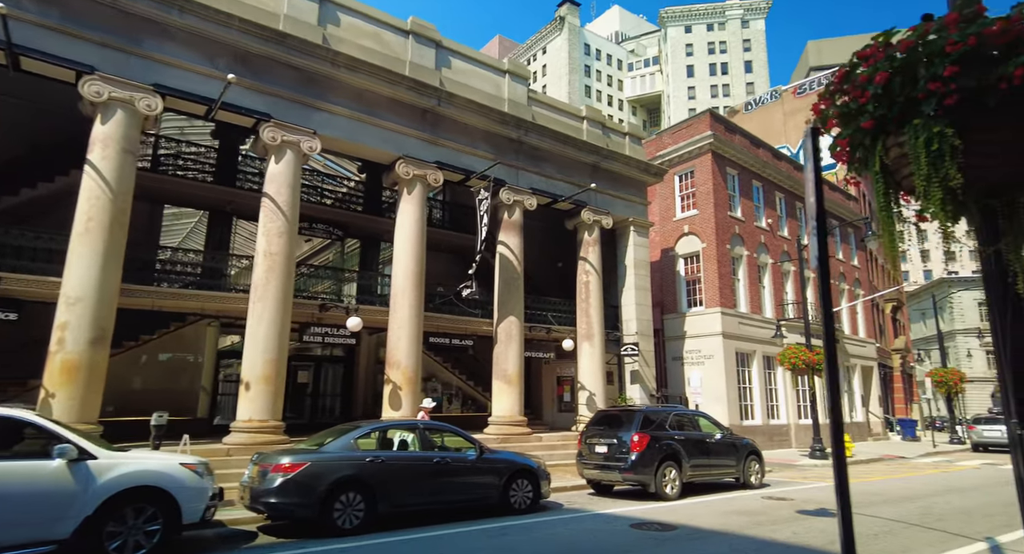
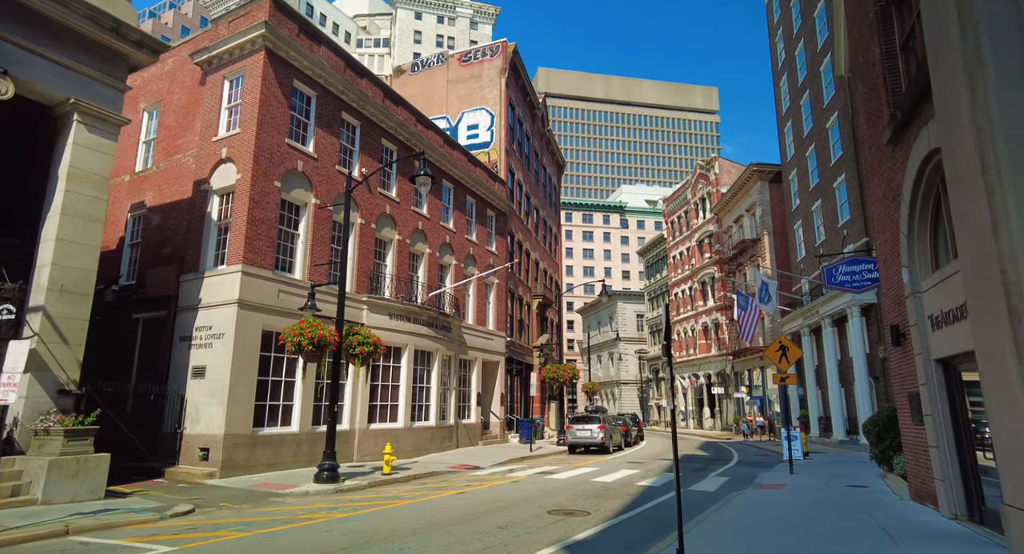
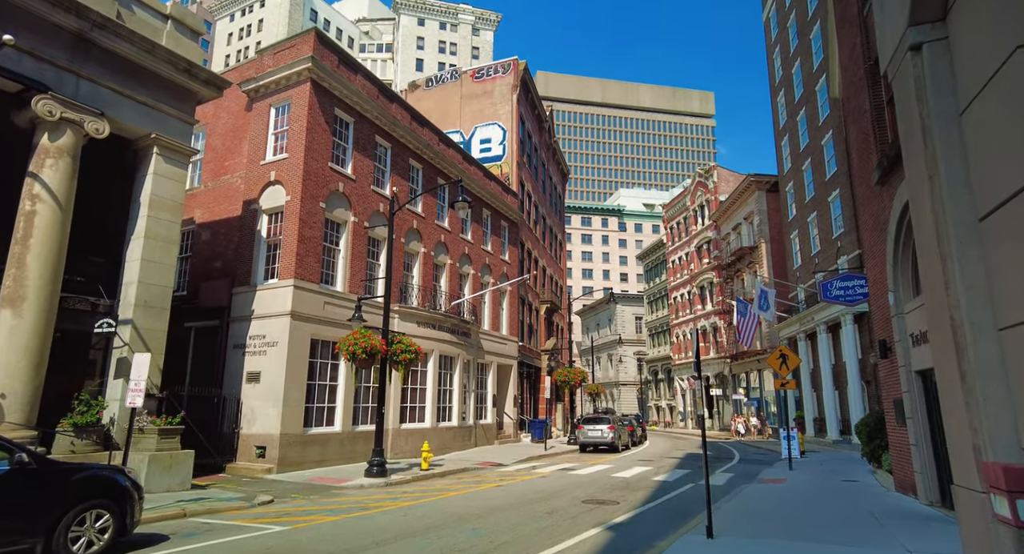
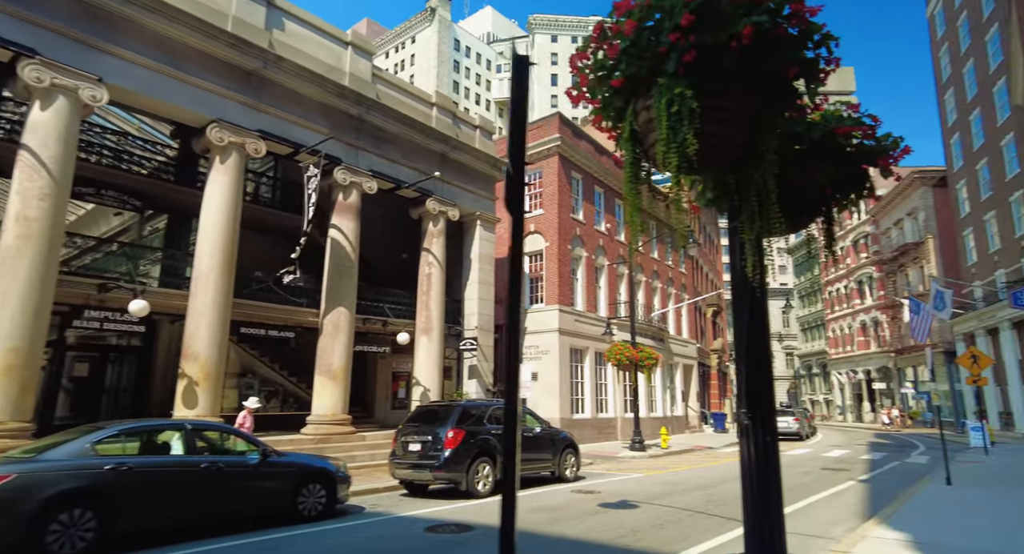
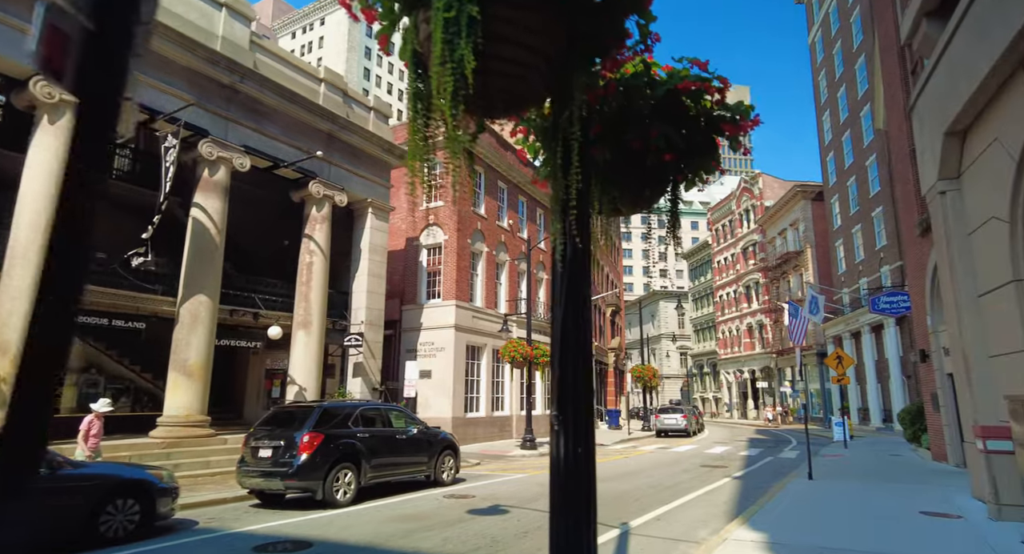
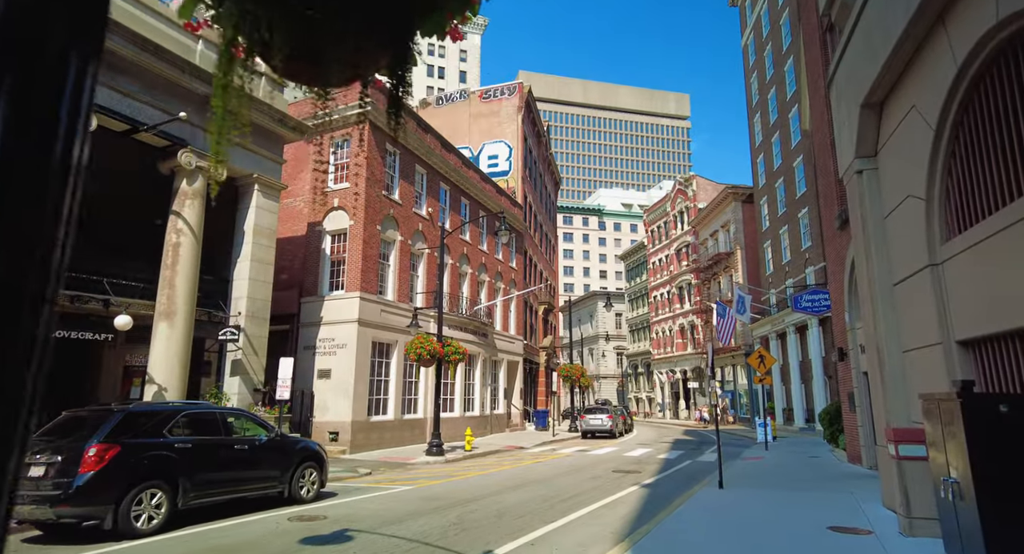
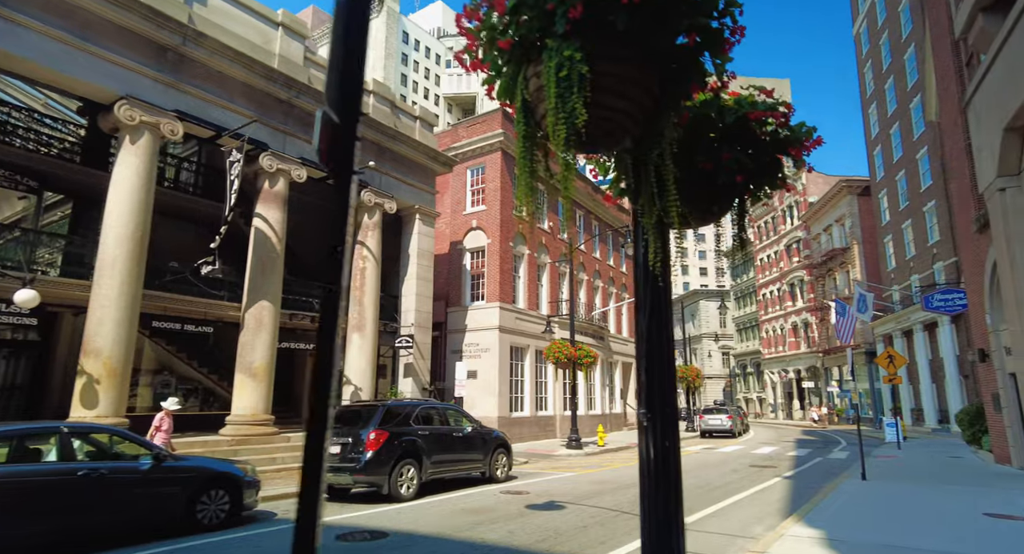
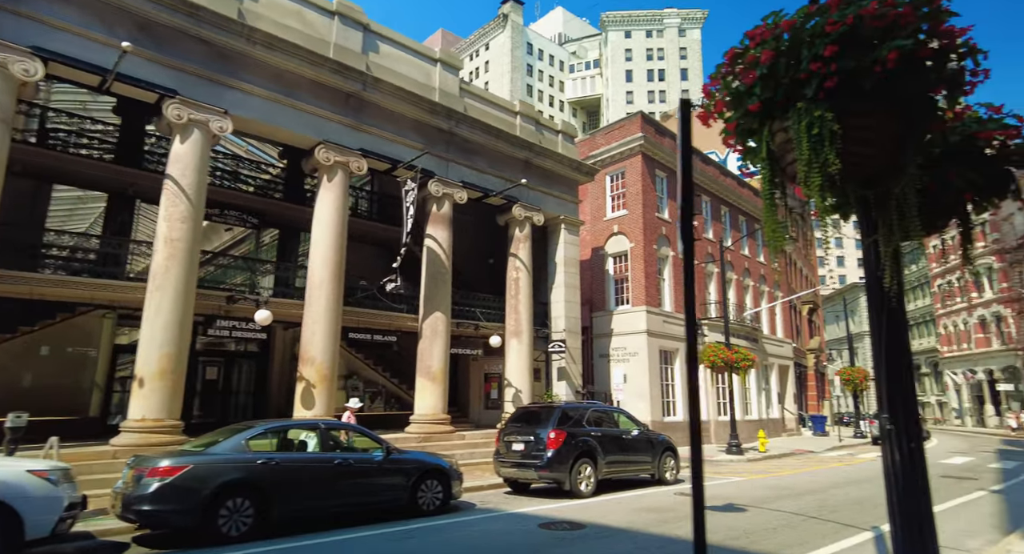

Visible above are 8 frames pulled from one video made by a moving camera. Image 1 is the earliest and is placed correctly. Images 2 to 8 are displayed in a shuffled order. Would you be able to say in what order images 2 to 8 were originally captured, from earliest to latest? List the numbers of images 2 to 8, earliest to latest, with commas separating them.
8, 4, 7, 5, 6, 3, 2
